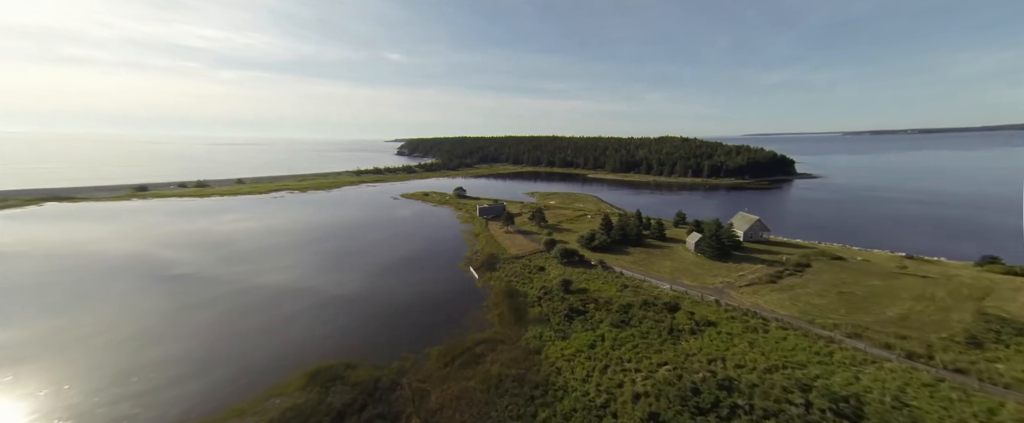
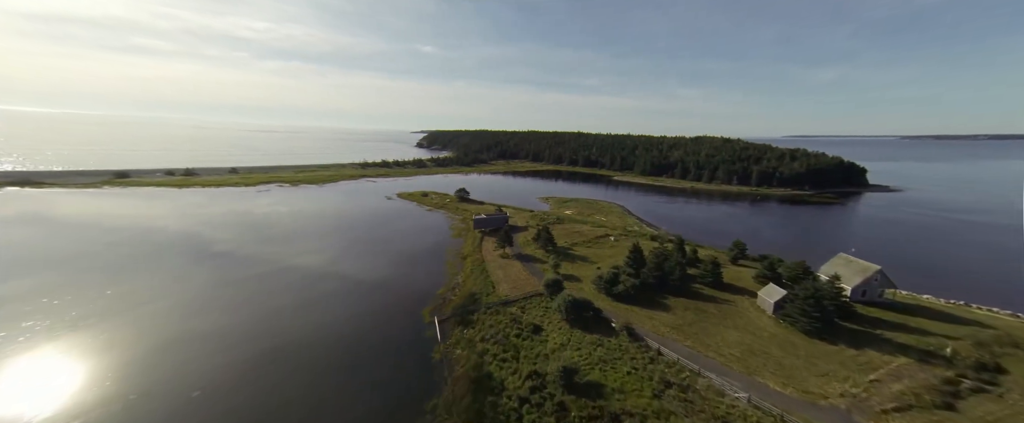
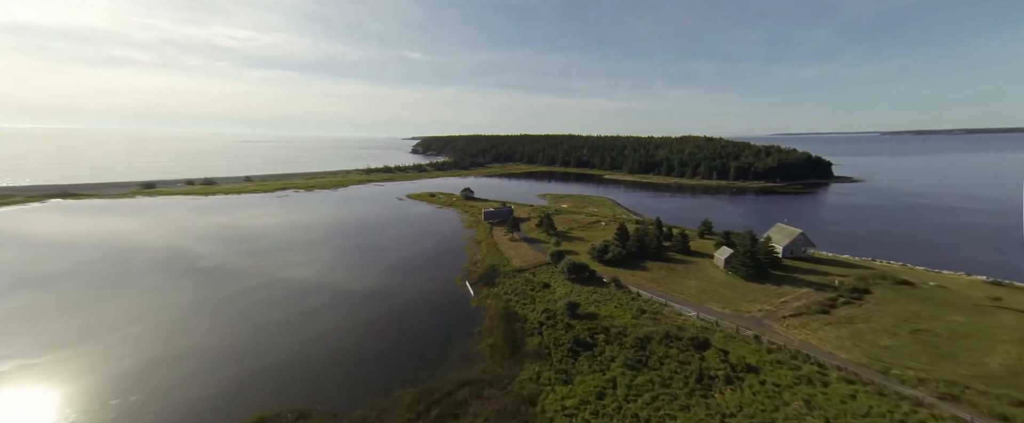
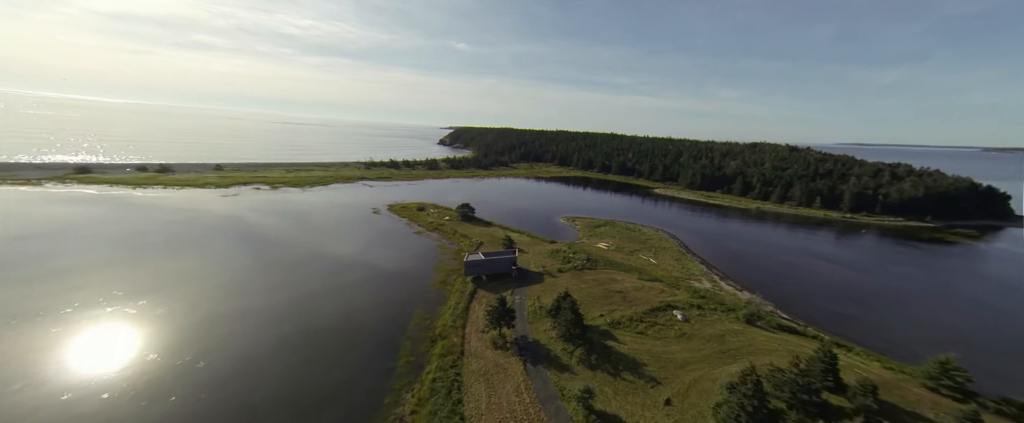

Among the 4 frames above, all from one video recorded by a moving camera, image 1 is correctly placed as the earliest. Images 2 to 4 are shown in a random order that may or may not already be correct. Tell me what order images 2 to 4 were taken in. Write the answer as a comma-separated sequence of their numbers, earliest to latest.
3, 2, 4
